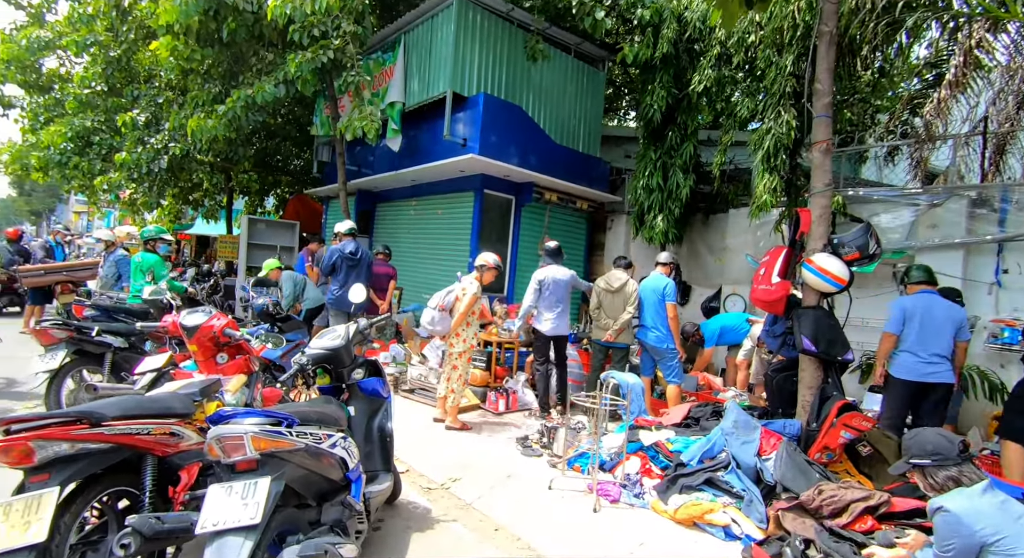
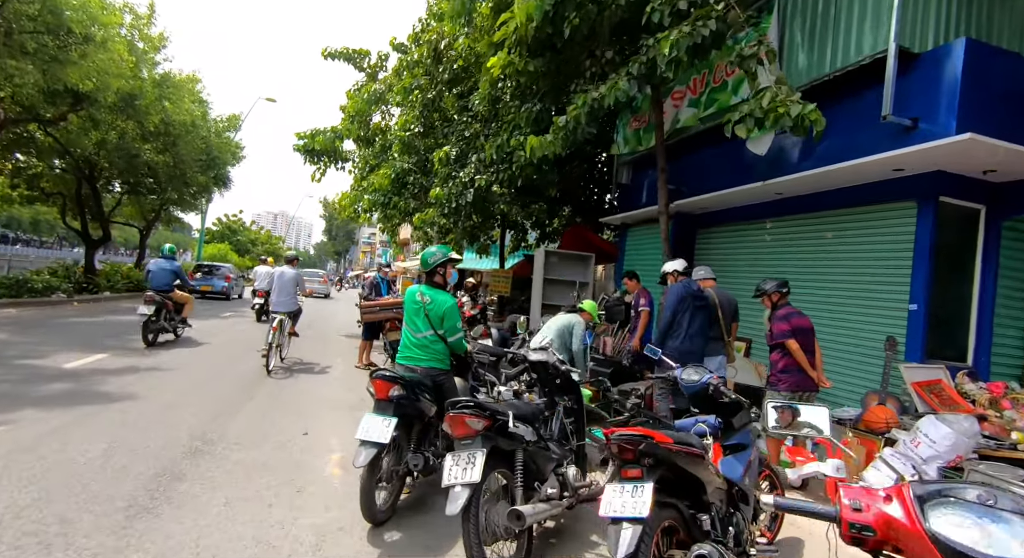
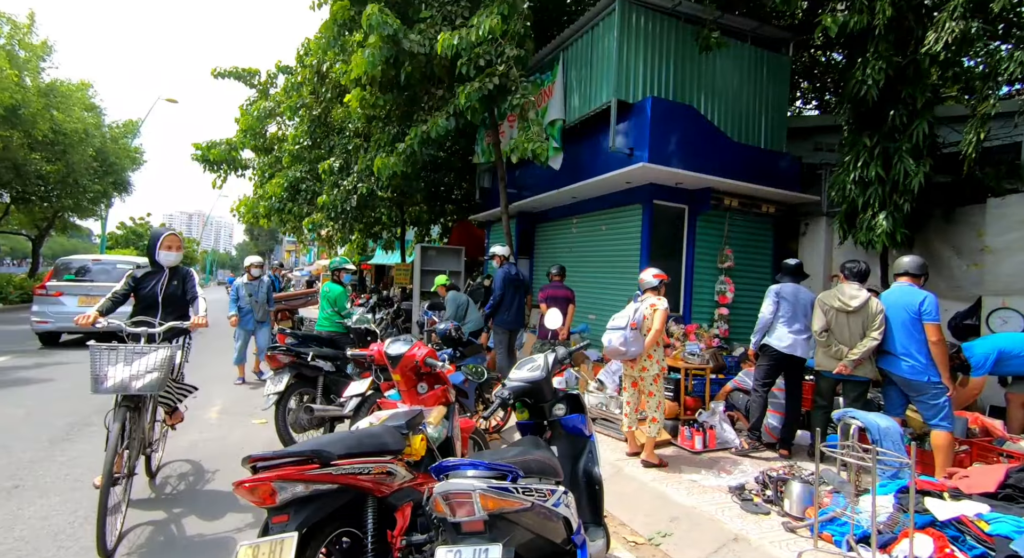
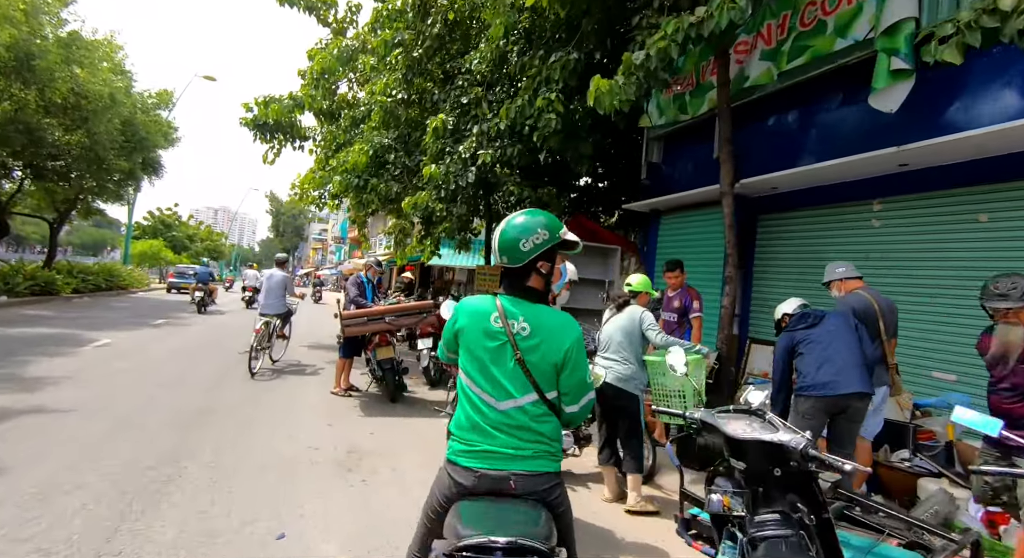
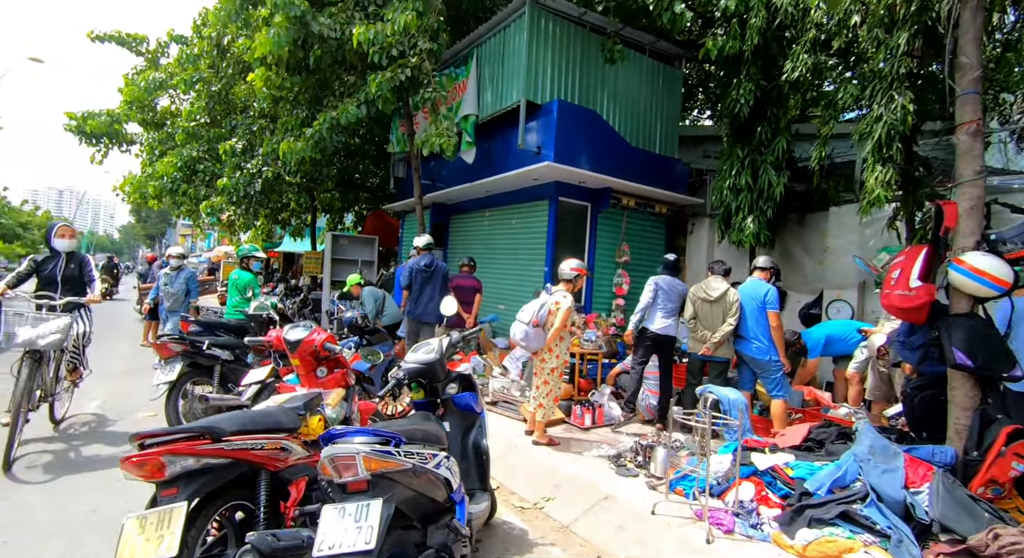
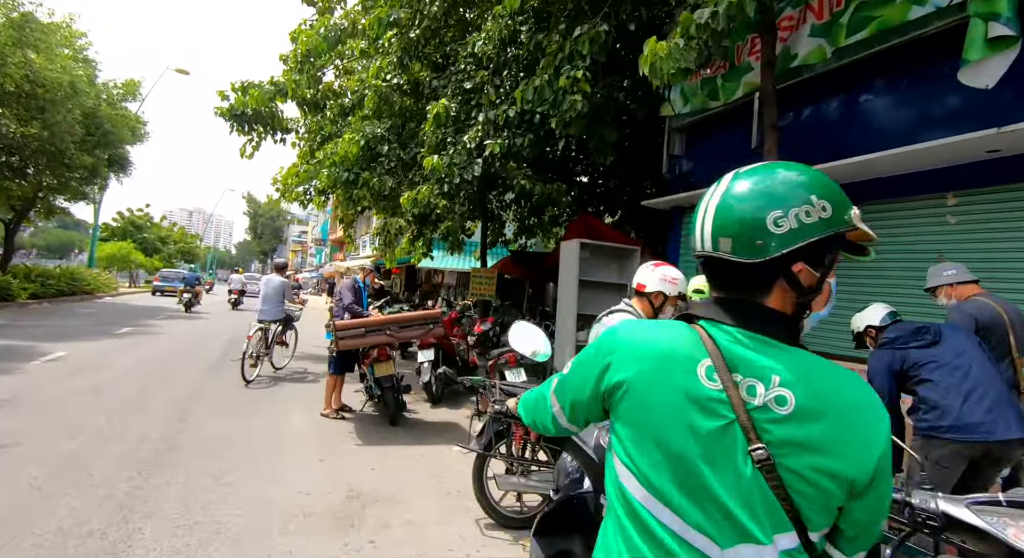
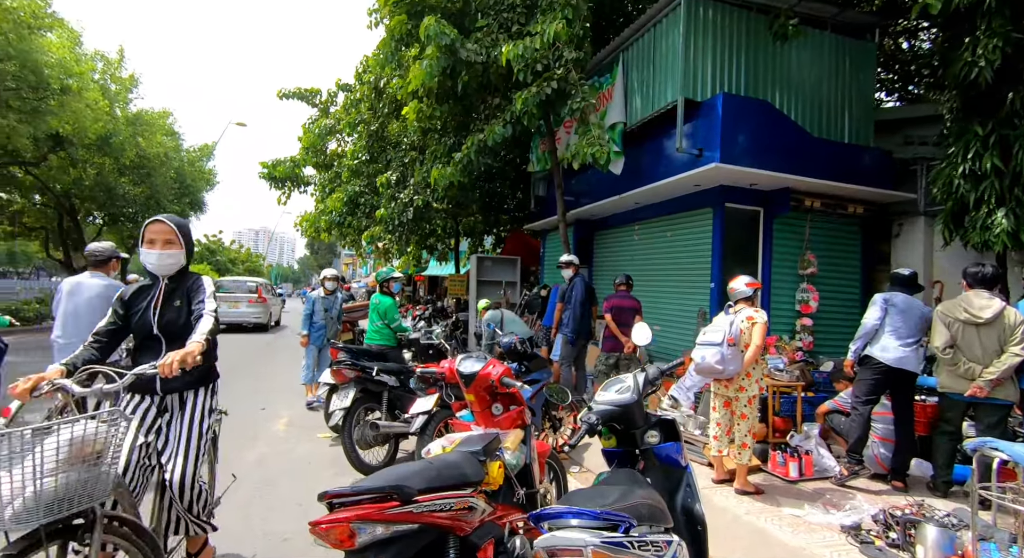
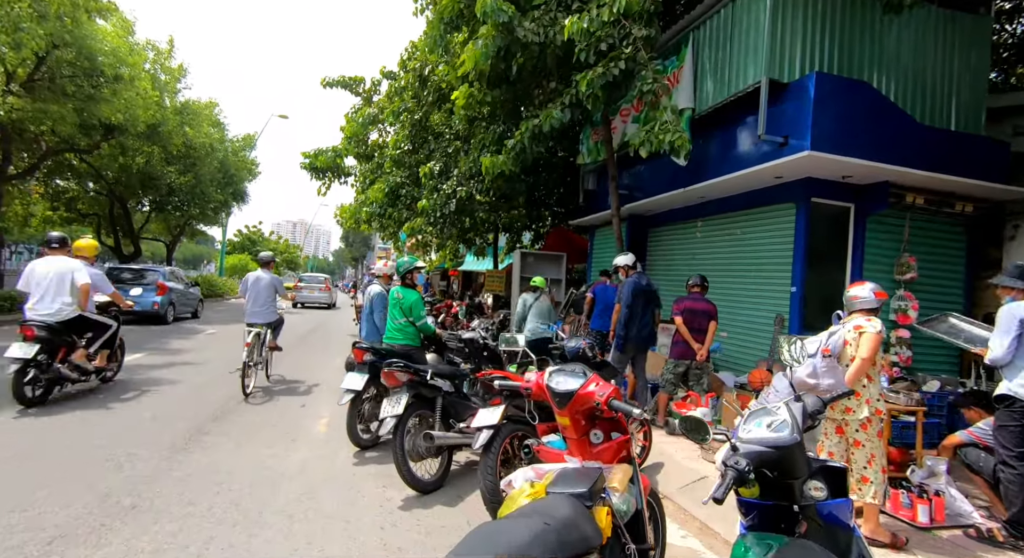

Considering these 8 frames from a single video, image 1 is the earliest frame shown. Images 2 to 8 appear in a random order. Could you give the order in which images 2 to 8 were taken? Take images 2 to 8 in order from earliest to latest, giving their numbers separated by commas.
5, 3, 7, 8, 2, 4, 6
